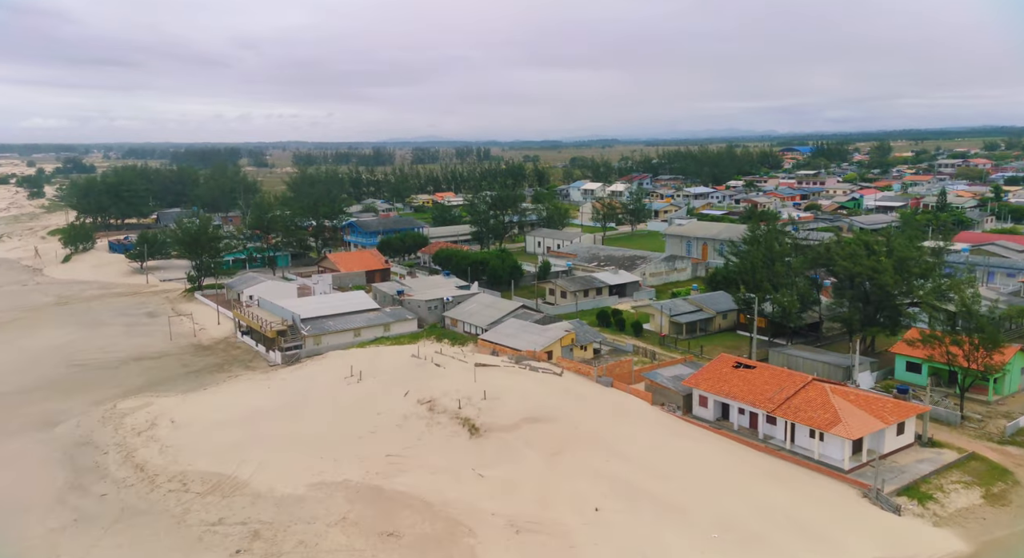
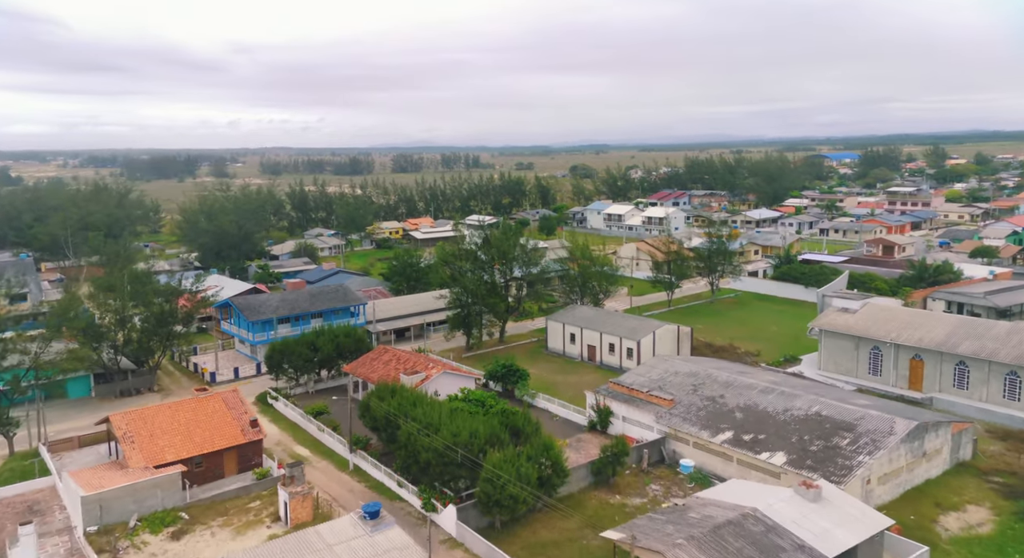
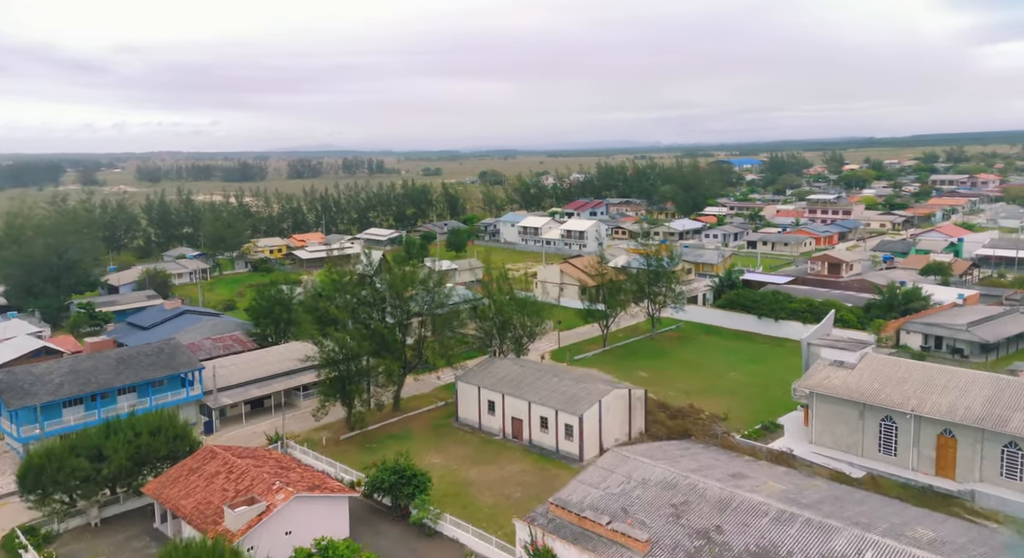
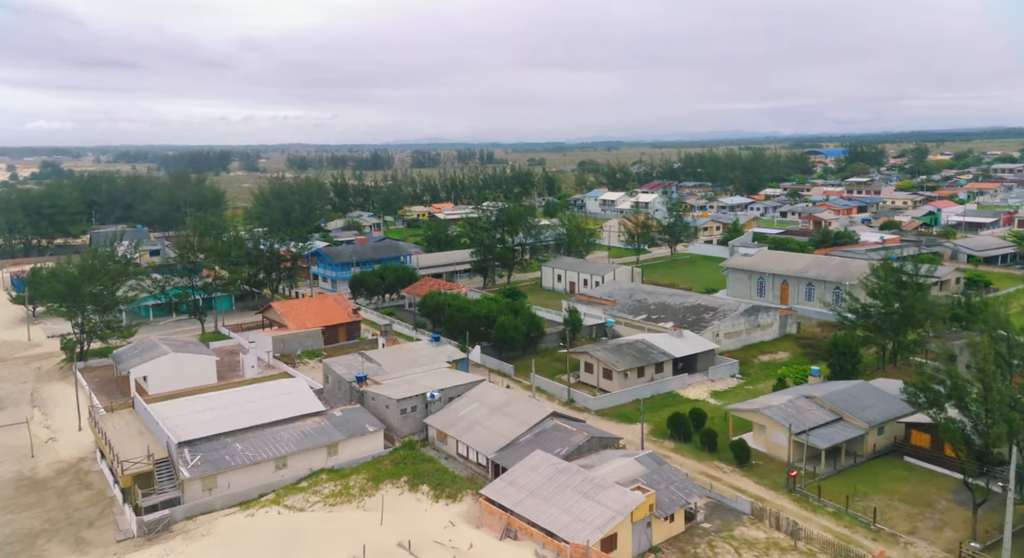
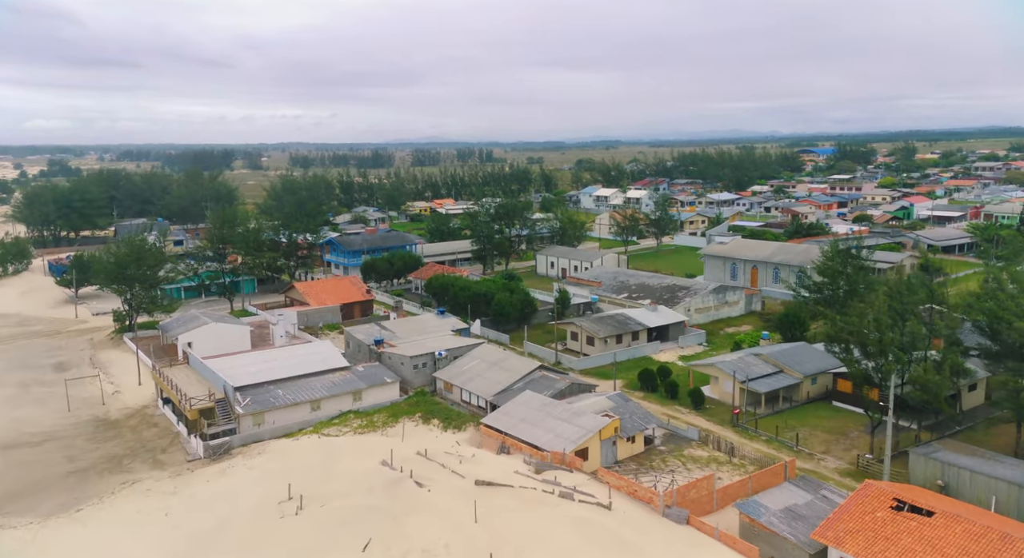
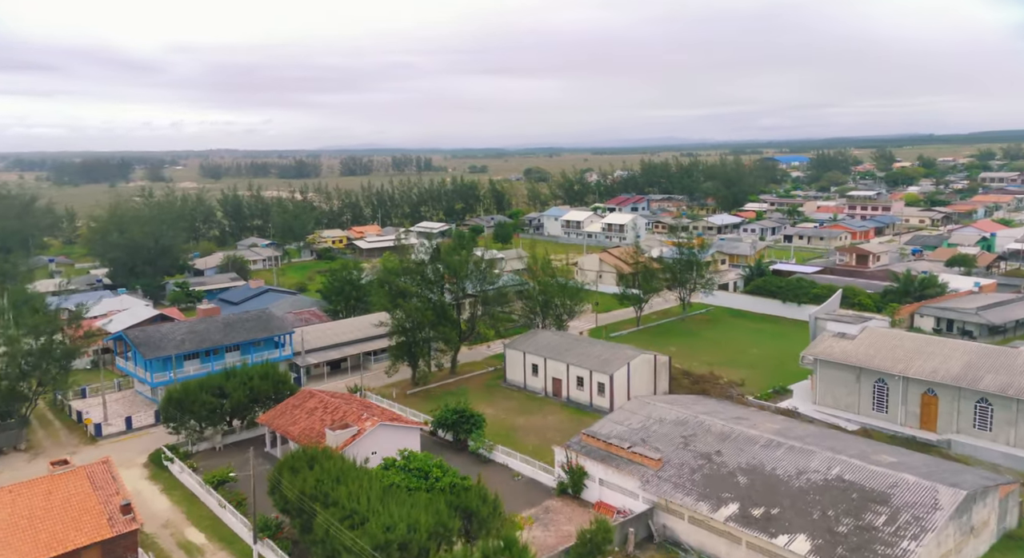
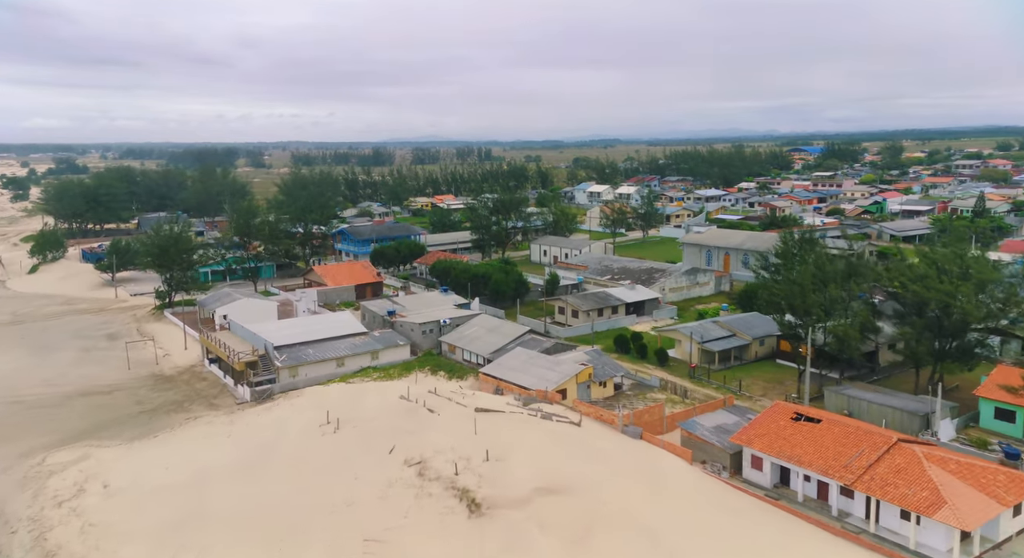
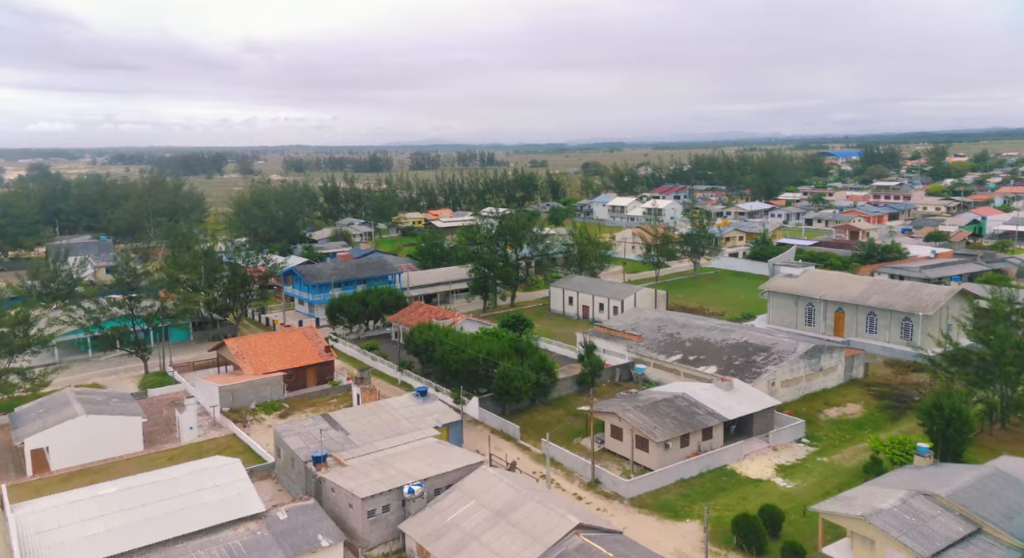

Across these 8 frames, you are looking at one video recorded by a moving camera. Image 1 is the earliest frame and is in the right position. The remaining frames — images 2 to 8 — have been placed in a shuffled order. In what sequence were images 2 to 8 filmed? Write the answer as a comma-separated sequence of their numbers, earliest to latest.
7, 5, 4, 8, 2, 6, 3
